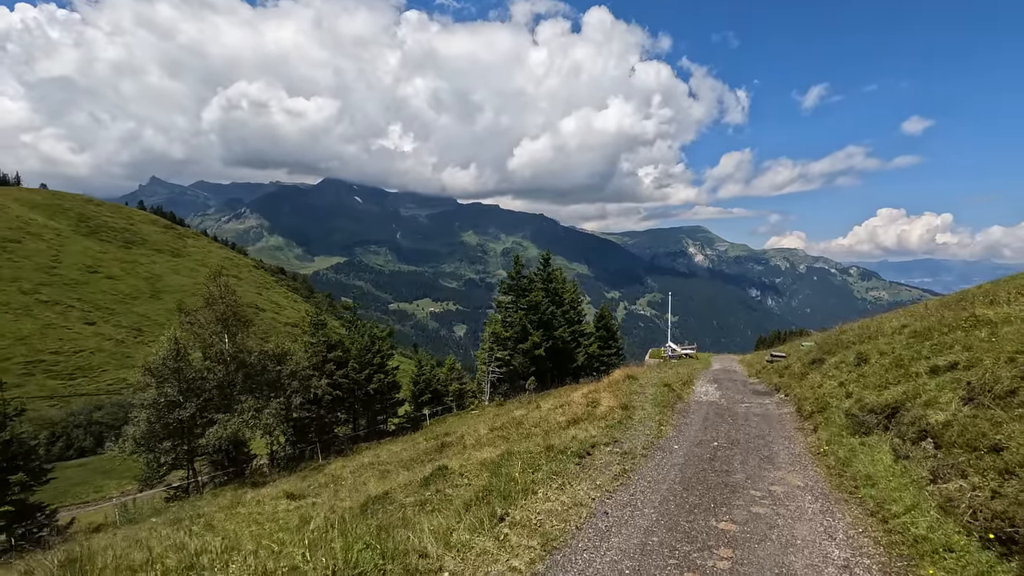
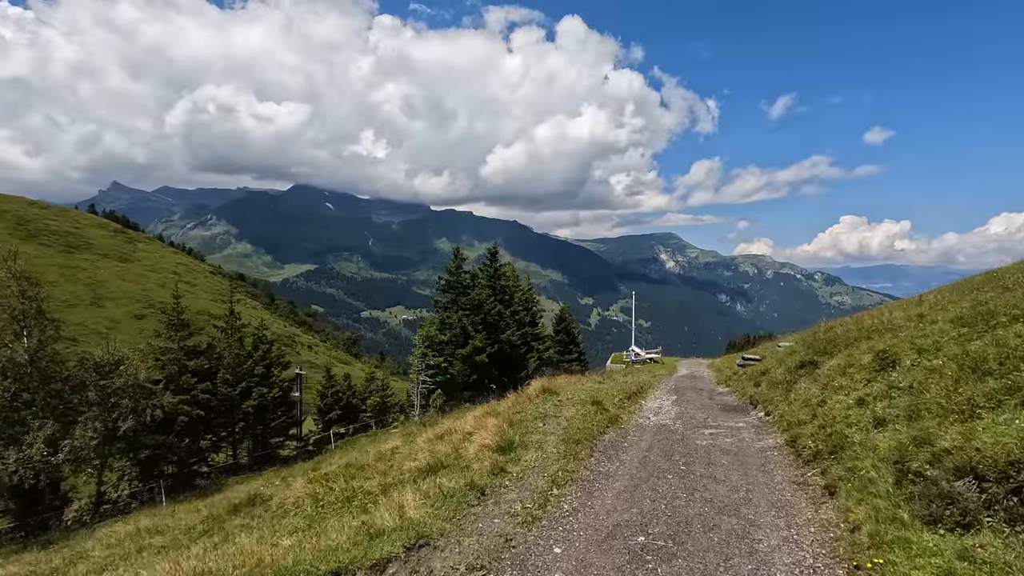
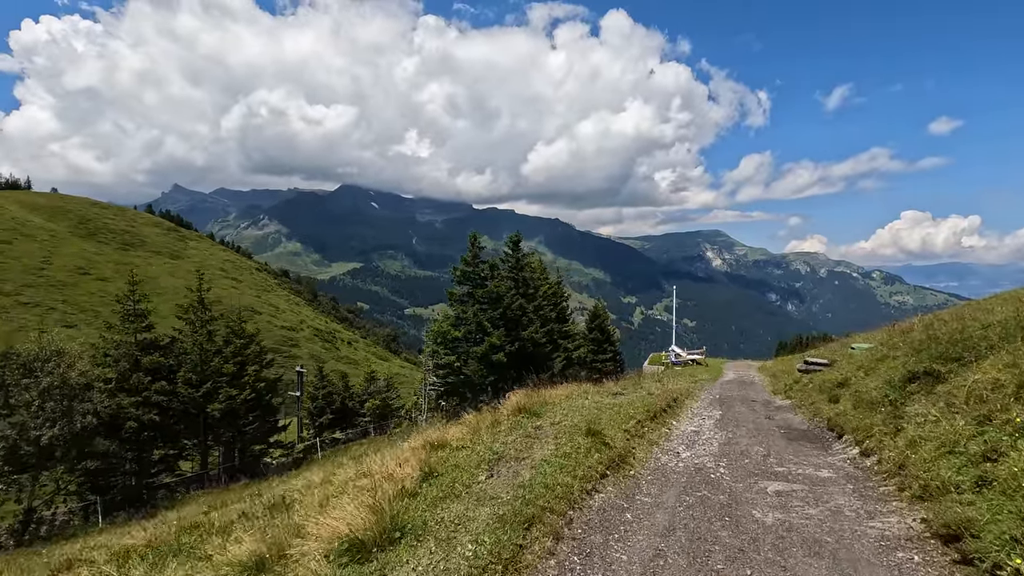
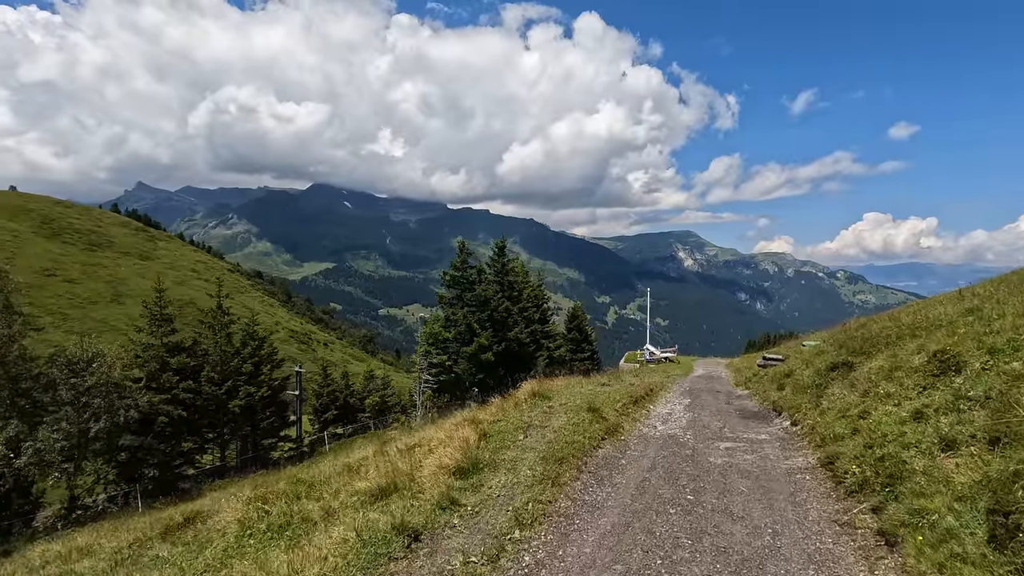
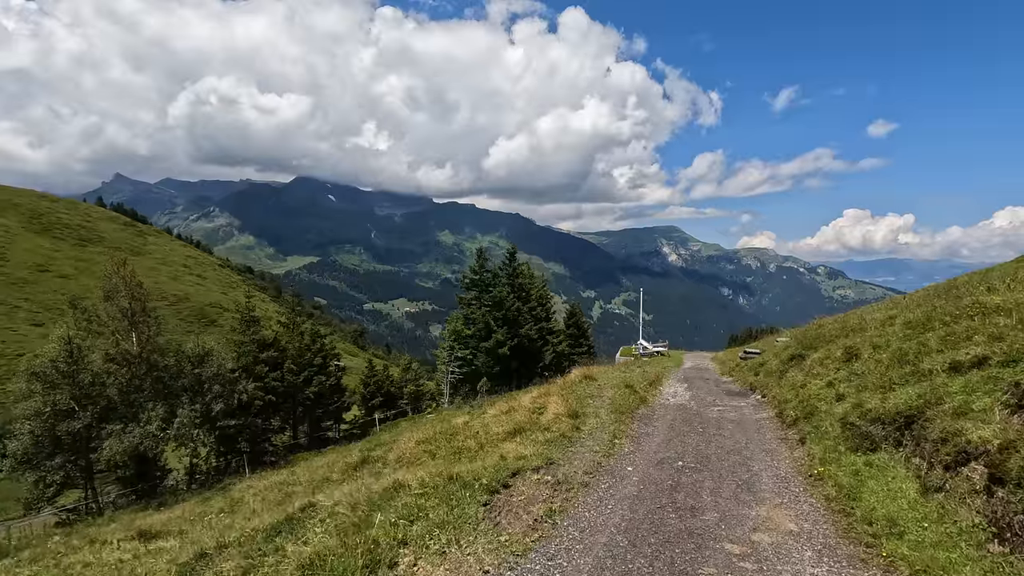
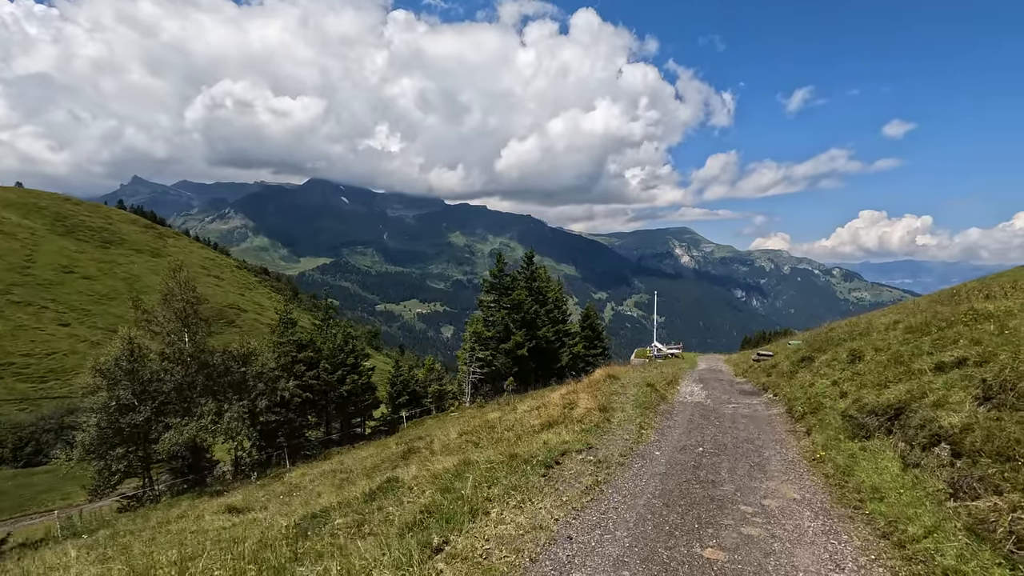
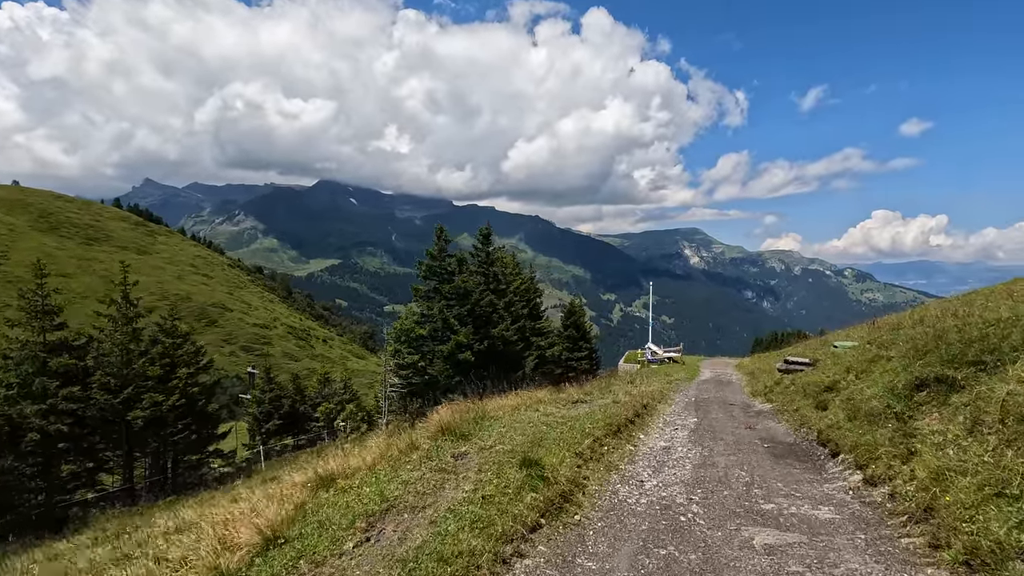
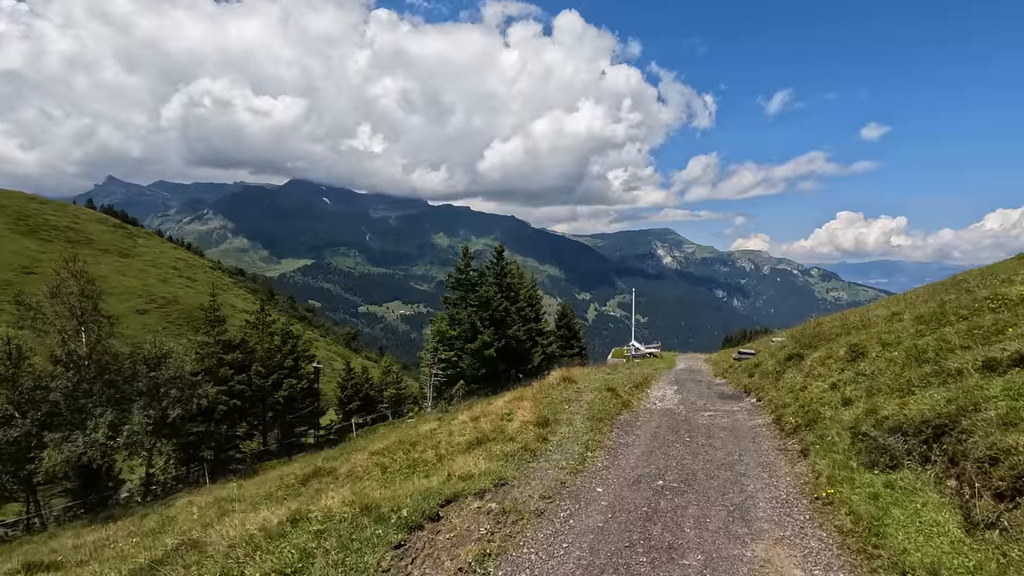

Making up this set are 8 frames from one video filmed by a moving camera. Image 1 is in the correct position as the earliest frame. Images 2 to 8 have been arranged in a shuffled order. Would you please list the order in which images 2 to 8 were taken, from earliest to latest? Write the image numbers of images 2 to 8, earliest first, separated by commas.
6, 5, 8, 2, 4, 3, 7
